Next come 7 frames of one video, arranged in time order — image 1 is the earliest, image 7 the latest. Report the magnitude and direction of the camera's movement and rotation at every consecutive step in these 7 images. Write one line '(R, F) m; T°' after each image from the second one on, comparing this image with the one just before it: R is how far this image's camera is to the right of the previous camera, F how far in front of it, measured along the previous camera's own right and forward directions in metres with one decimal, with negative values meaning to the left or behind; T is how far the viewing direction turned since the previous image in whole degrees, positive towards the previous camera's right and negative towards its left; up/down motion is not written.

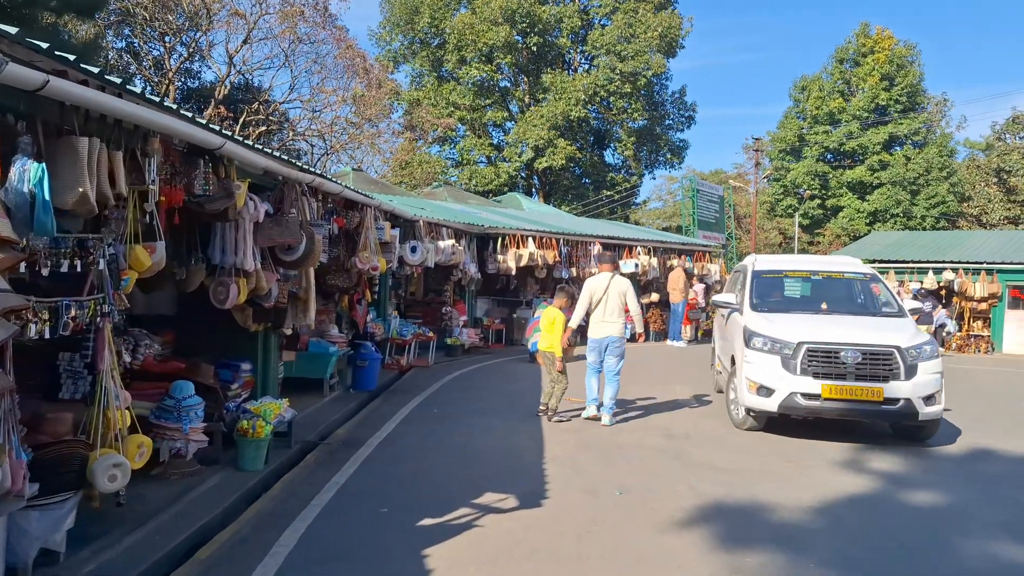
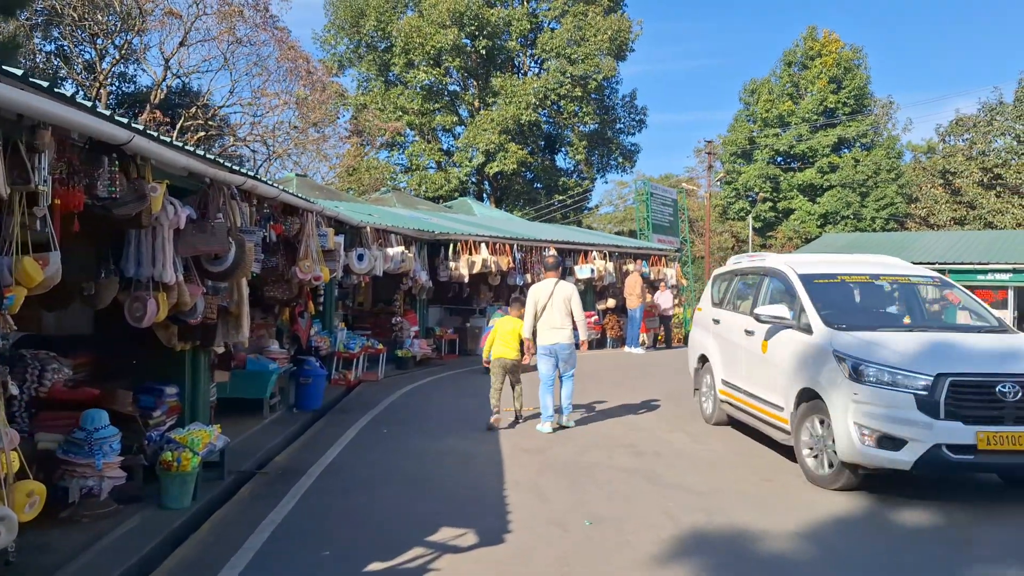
(0.0, +0.6) m; +3°
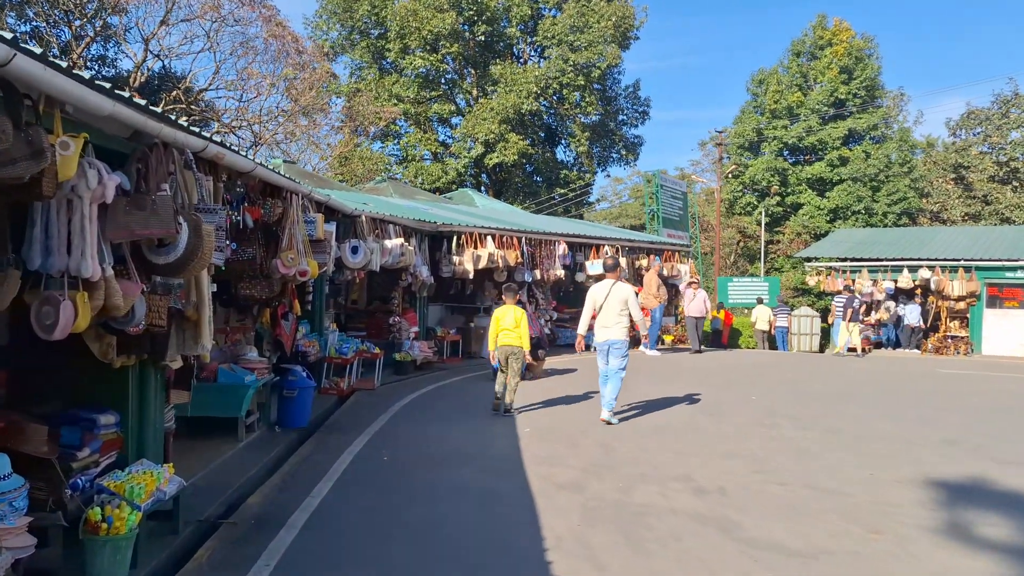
(-0.3, +1.5) m; +1°
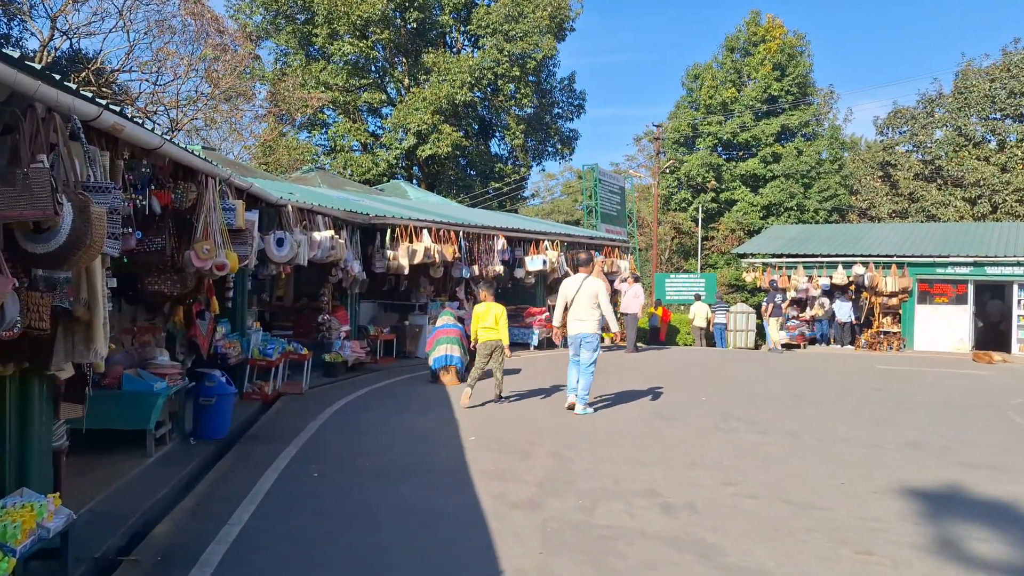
(-0.1, +0.7) m; +5°
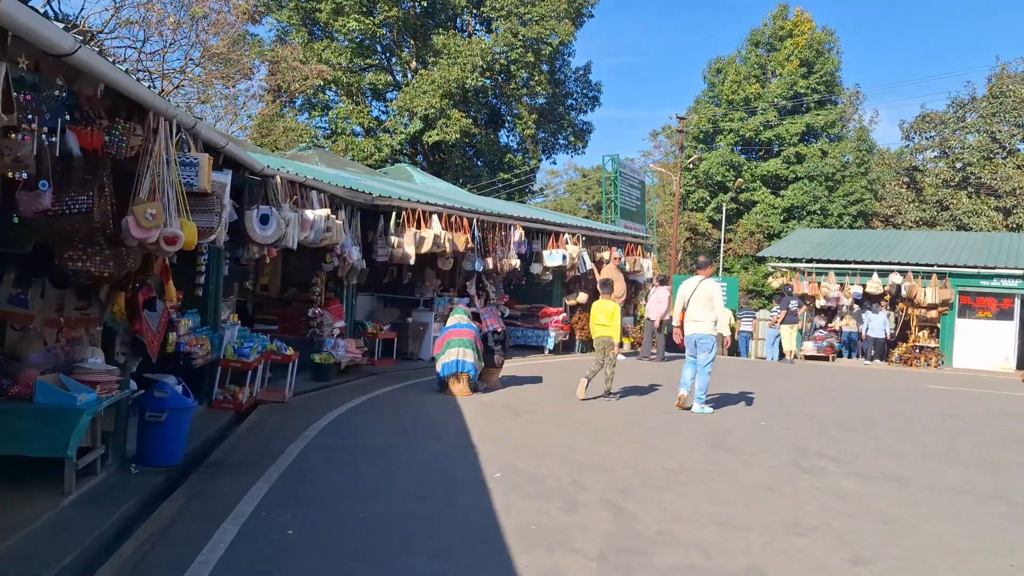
(-0.4, +1.8) m; 0°
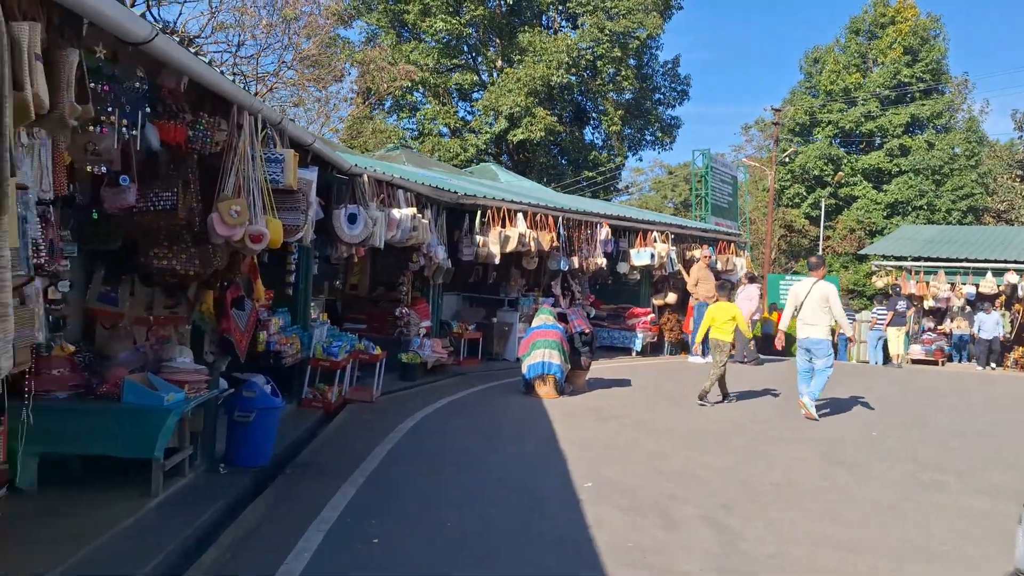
(-0.1, +0.3) m; -6°
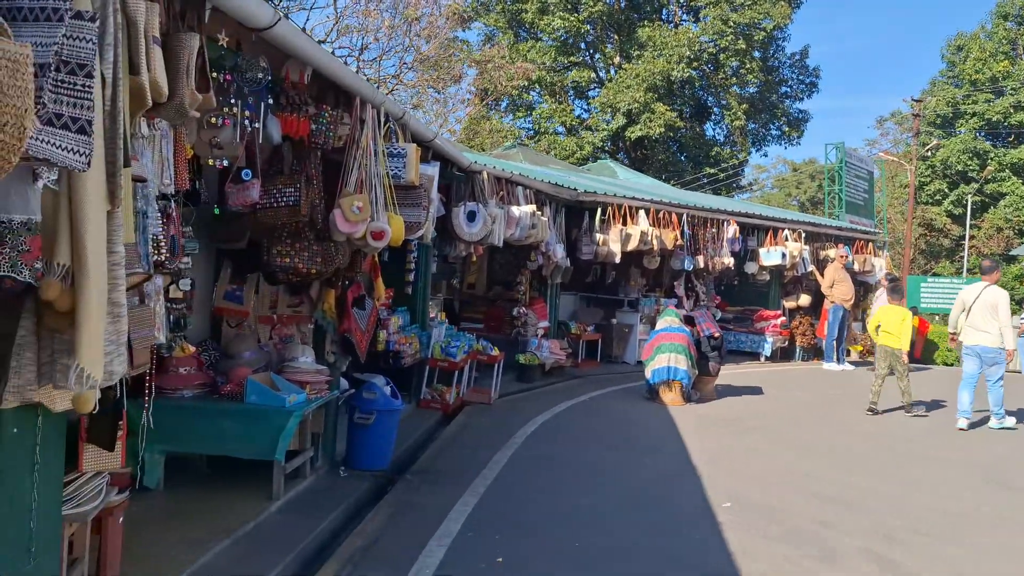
(-0.1, +0.3) m; -8°
